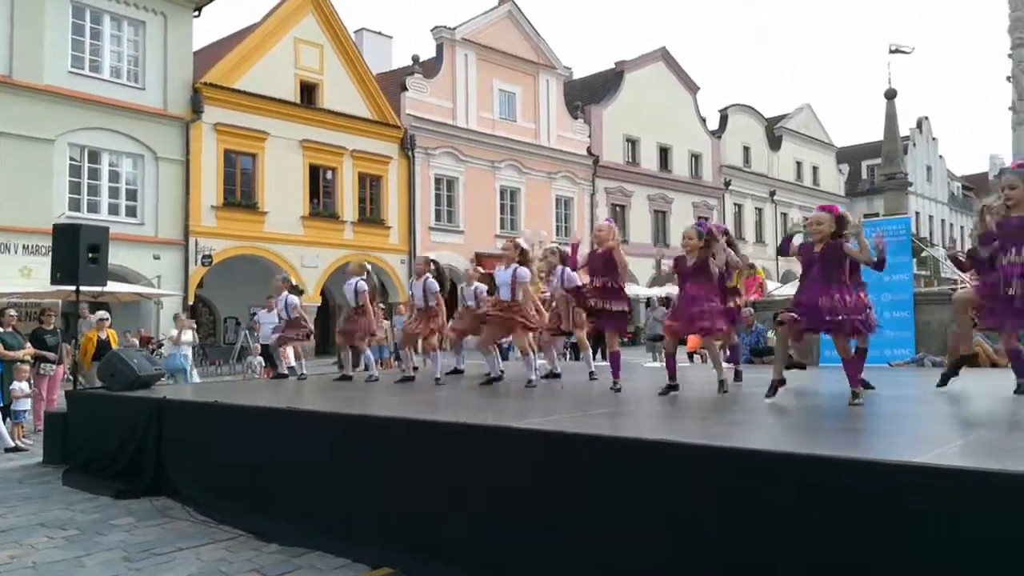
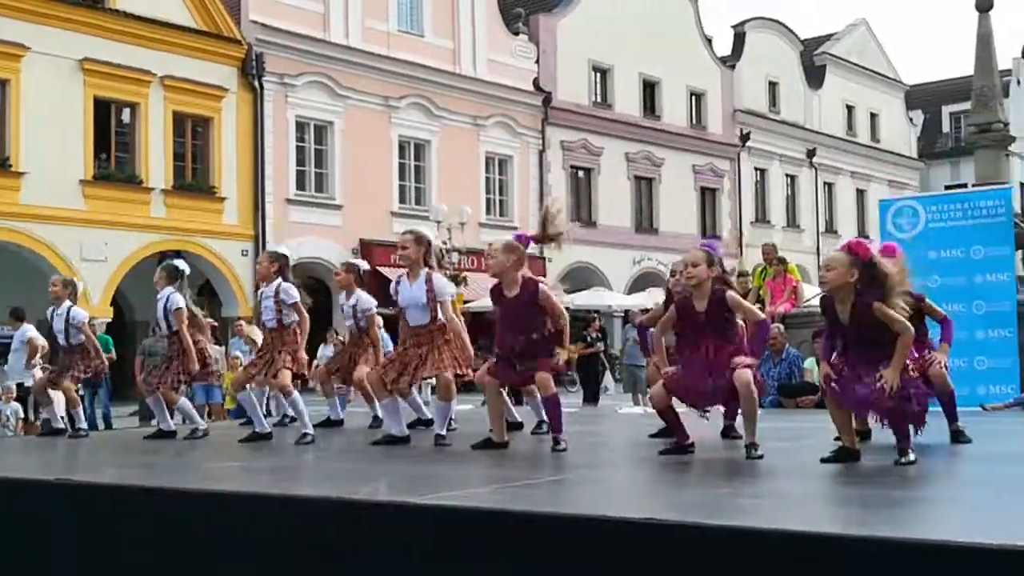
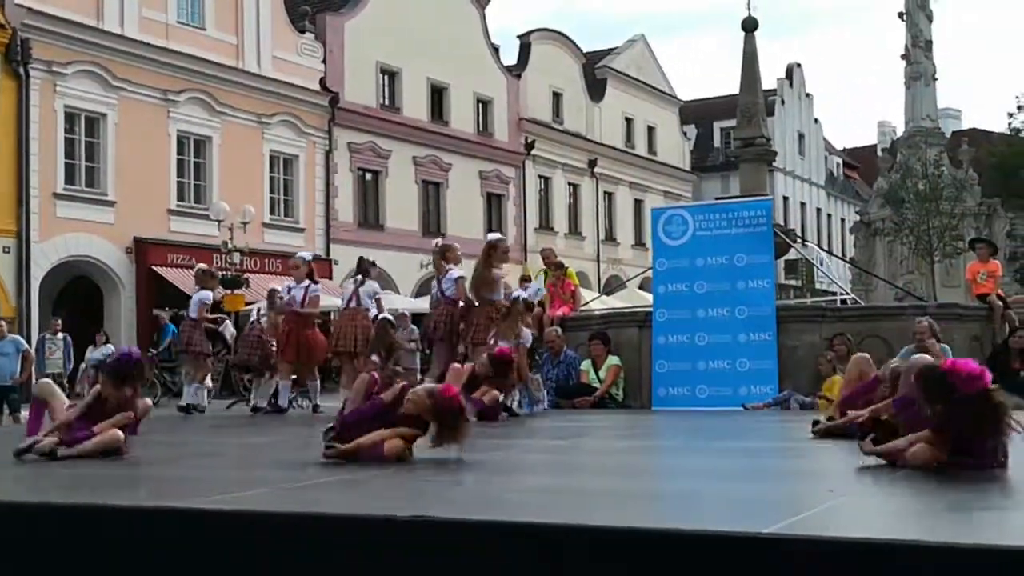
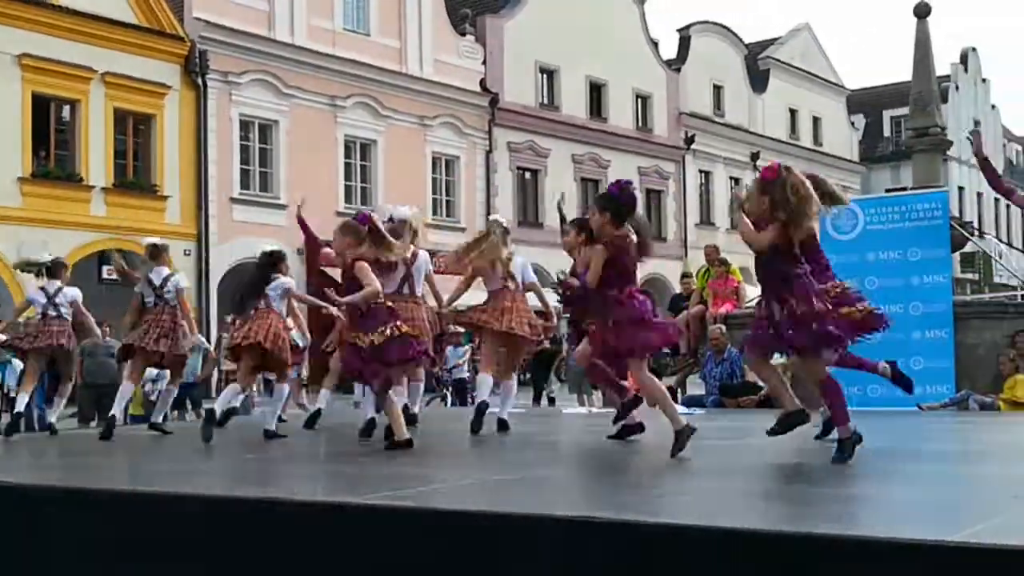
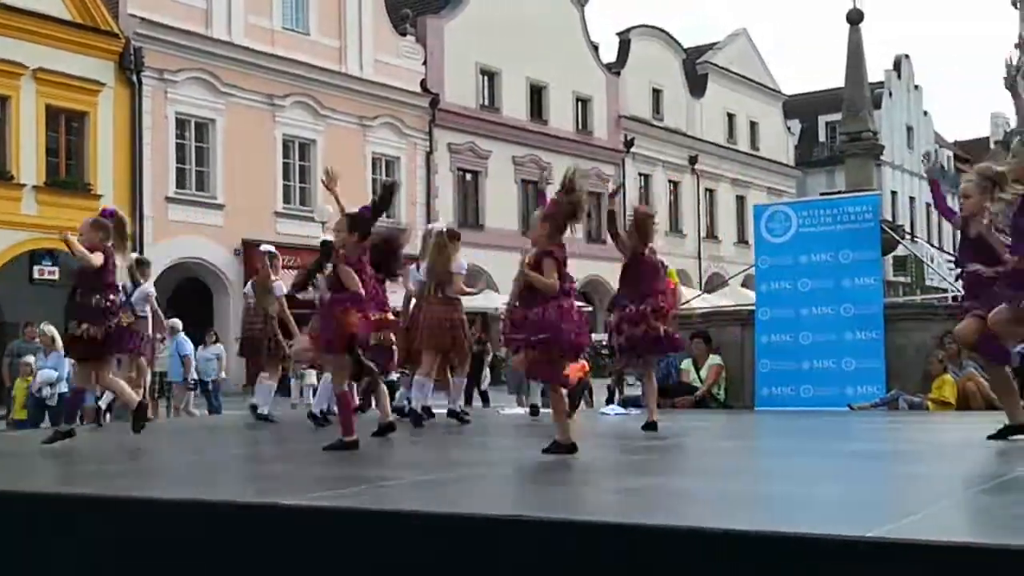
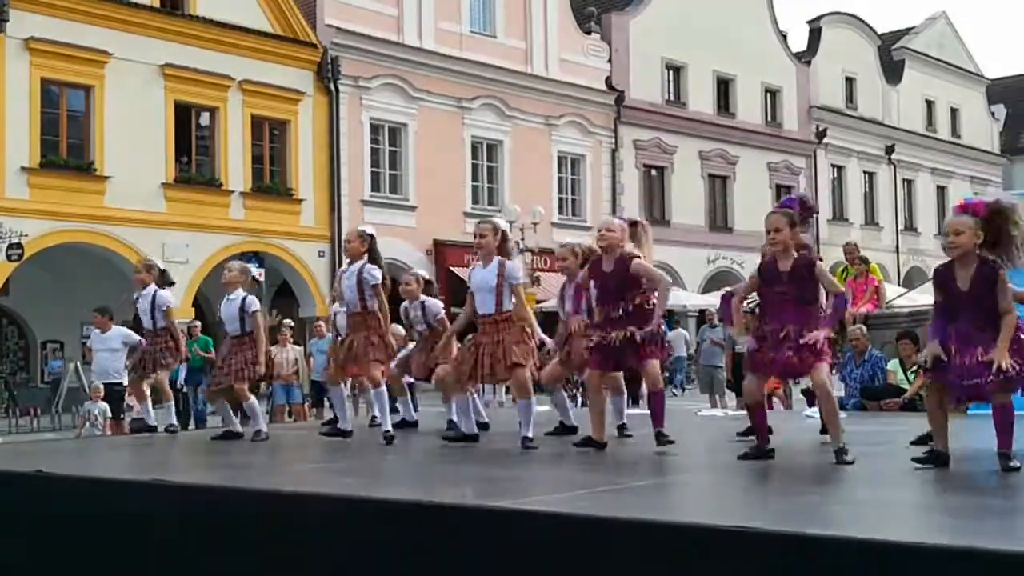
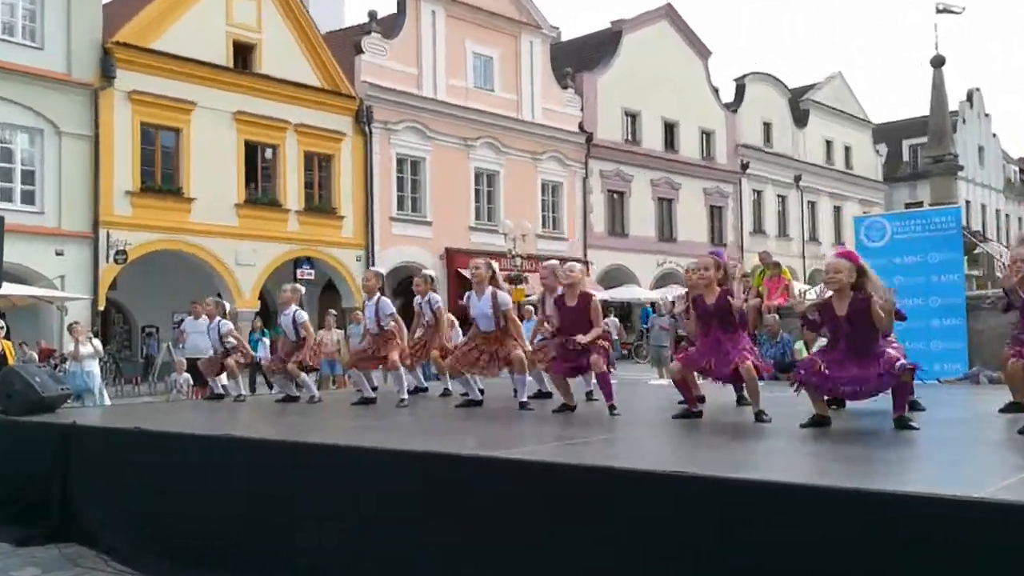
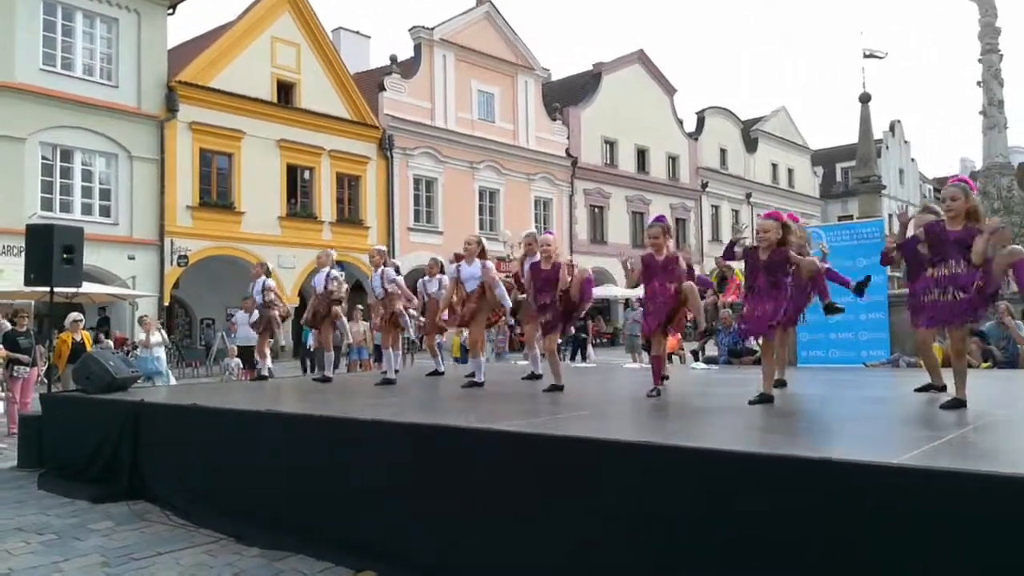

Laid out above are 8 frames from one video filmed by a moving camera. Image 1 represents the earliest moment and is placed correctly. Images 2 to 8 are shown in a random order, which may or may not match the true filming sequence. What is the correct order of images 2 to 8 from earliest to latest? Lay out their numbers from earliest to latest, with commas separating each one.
8, 7, 6, 2, 4, 5, 3
